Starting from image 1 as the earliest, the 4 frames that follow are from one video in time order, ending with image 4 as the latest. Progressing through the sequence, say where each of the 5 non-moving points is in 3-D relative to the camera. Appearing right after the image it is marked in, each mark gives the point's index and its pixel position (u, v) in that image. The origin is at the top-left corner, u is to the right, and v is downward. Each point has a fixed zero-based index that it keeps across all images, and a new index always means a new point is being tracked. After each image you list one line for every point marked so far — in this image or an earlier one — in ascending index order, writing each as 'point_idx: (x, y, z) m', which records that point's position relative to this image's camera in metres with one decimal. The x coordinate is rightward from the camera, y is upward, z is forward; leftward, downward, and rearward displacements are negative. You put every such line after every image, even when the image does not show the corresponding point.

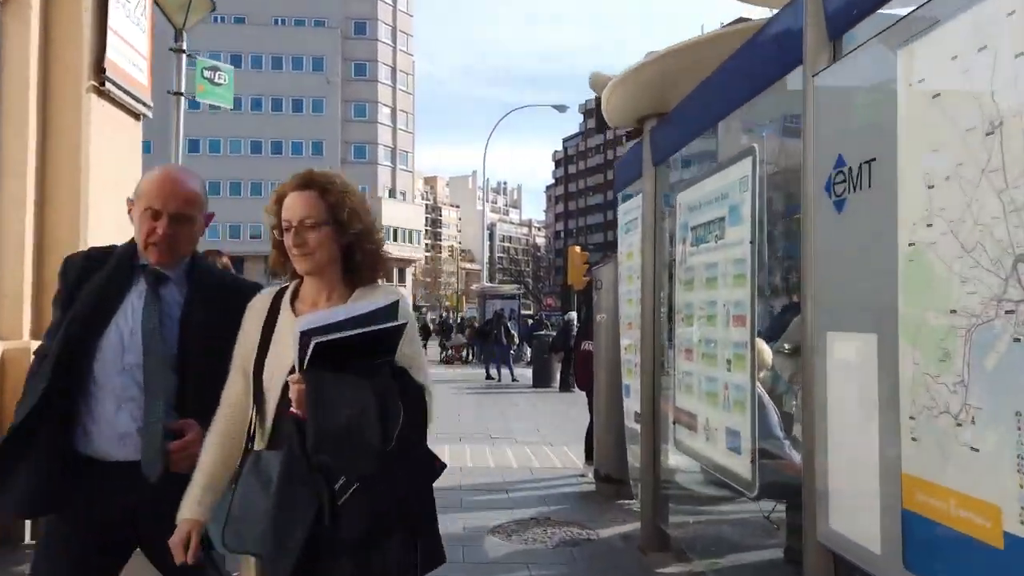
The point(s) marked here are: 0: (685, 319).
0: (+1.1, -0.2, +4.6) m
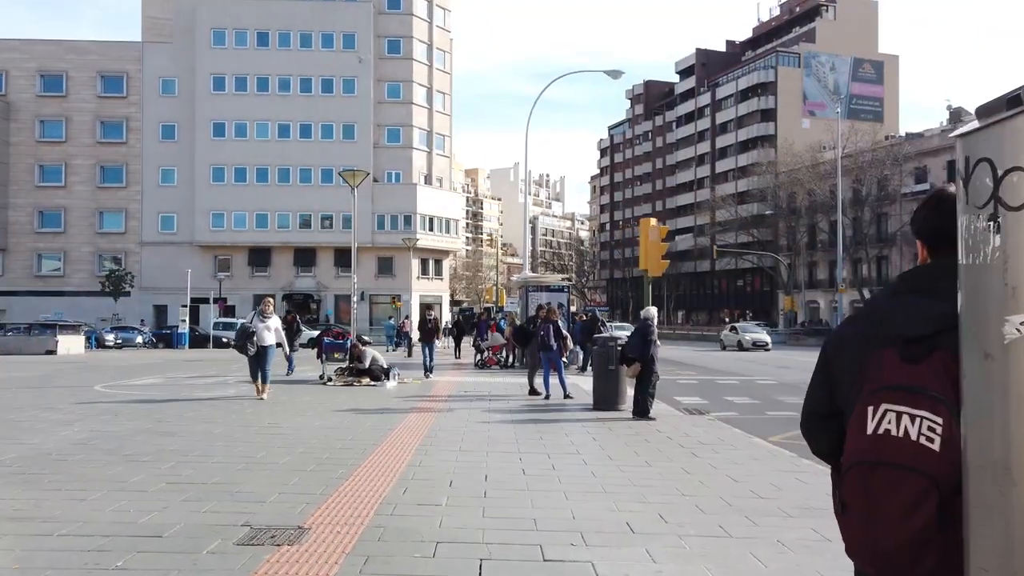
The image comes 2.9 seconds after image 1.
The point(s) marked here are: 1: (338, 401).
0: (+1.2, 0.0, -0.8) m
1: (-3.4, -2.2, +14.9) m
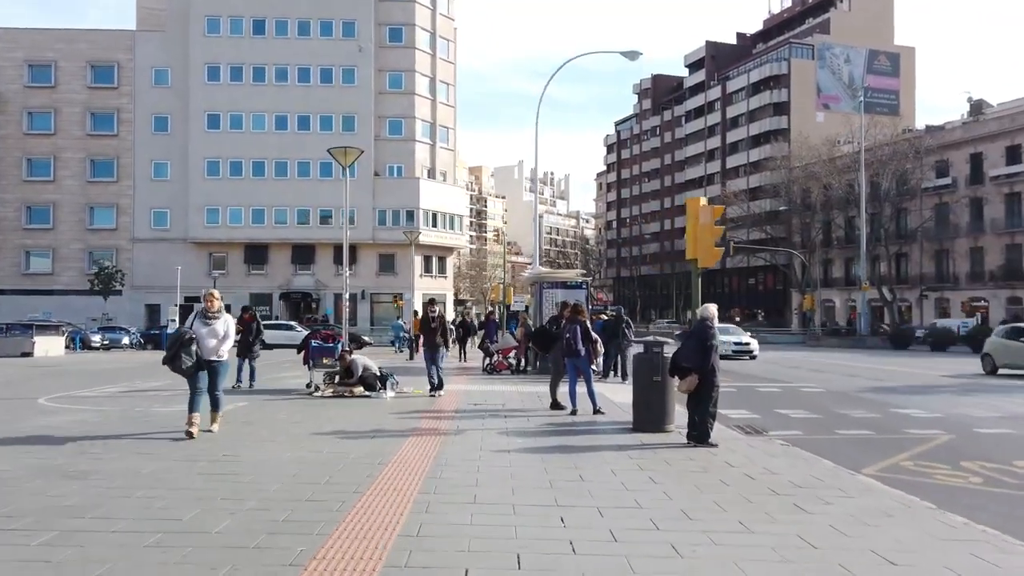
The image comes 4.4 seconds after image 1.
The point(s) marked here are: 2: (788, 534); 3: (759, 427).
0: (+1.5, +0.1, -3.4) m
1: (-3.1, -2.1, +12.2) m
2: (+2.2, -2.0, +6.1) m
3: (+4.6, -2.6, +14.2) m
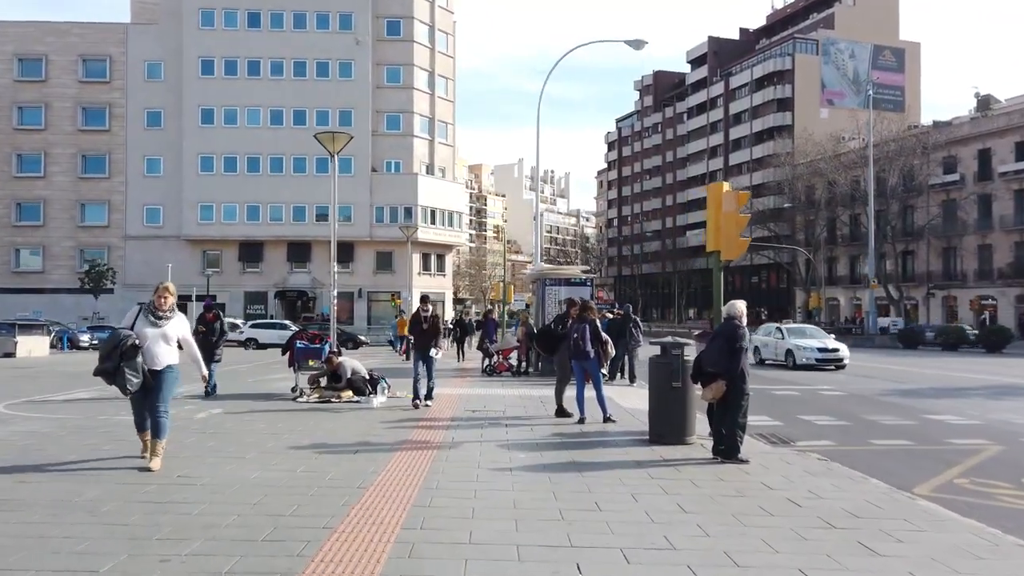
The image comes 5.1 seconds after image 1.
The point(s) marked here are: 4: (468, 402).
0: (+1.5, +0.1, -4.7) m
1: (-3.0, -2.0, +11.0) m
2: (+2.2, -1.9, +4.8) m
3: (+4.6, -2.5, +12.9) m
4: (-0.9, -2.3, +15.0) m
